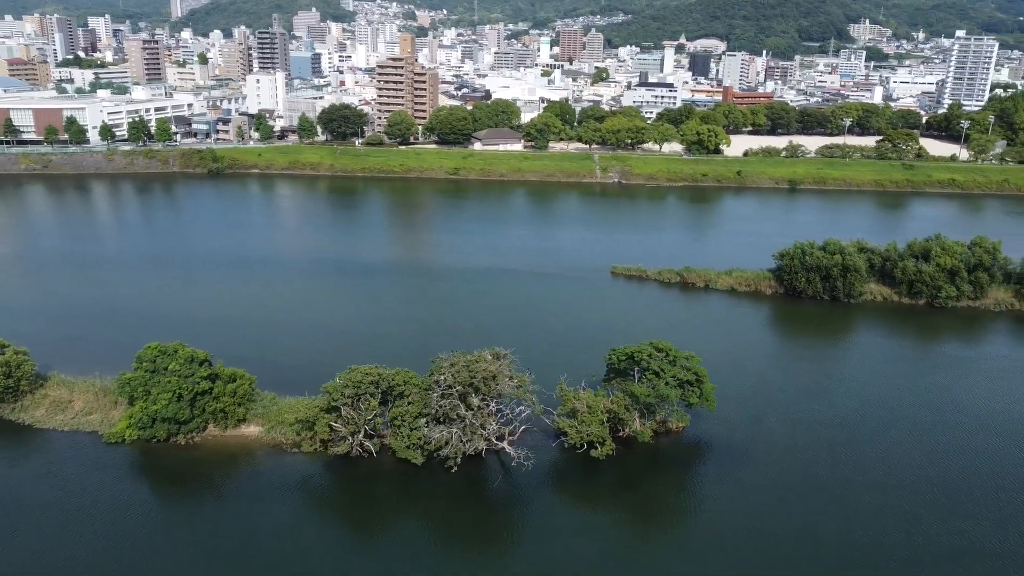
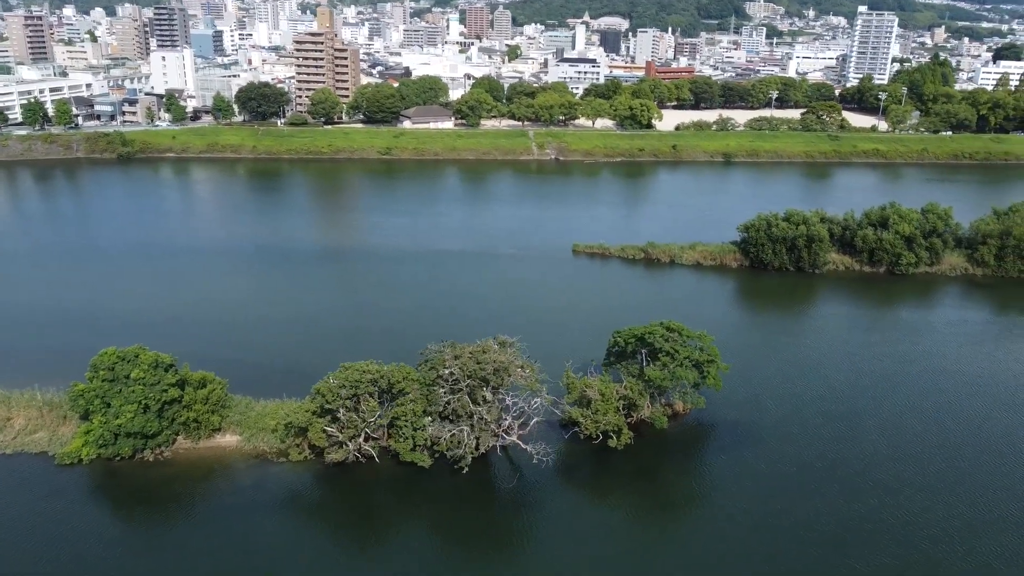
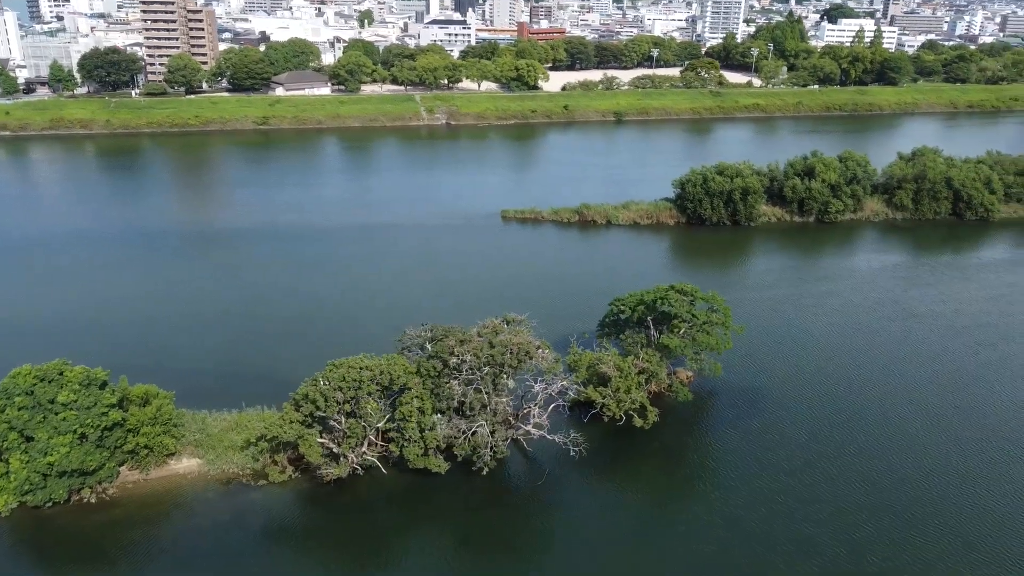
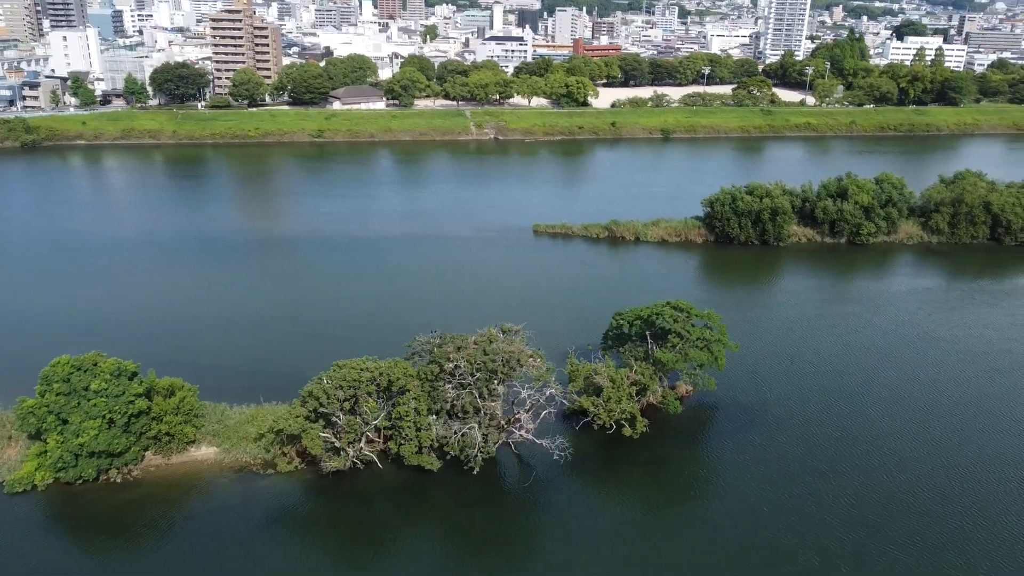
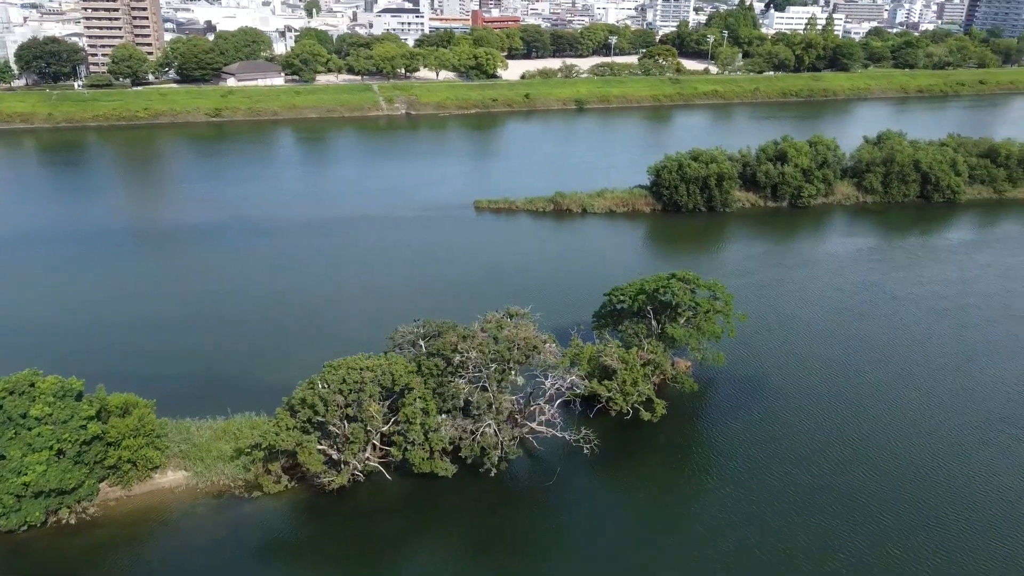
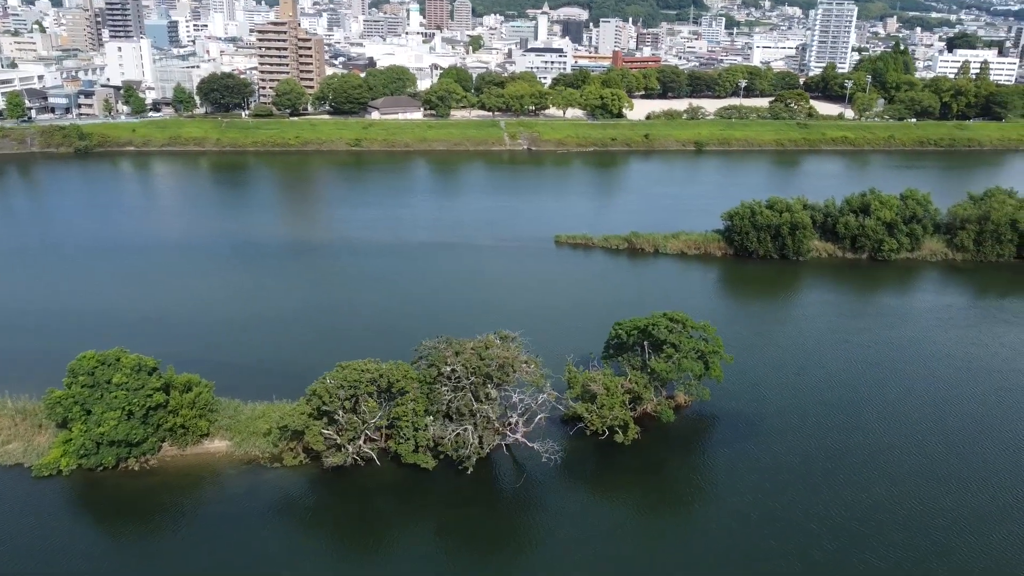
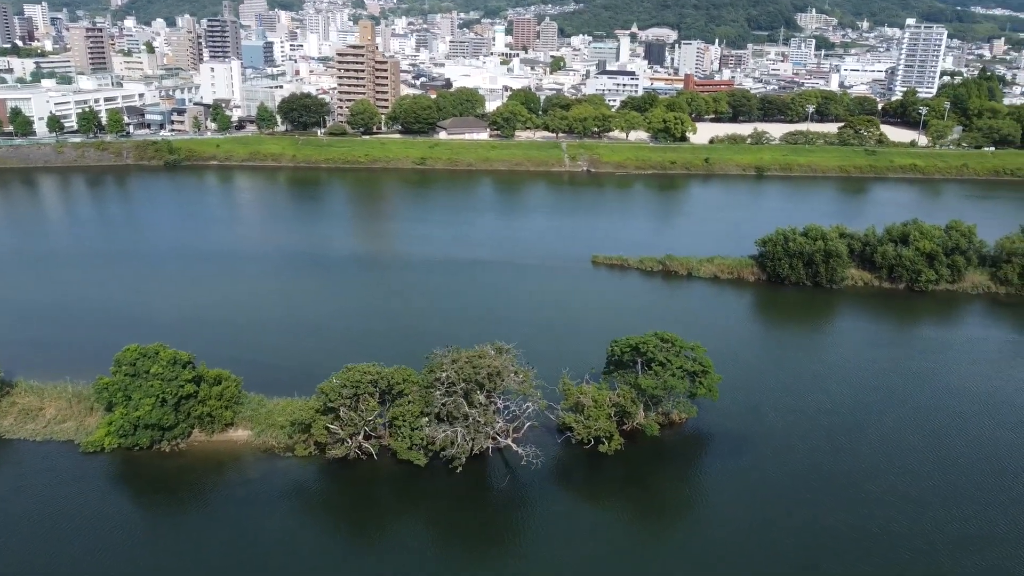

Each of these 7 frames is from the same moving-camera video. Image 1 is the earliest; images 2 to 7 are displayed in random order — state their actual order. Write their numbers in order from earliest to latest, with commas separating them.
7, 2, 6, 4, 3, 5
